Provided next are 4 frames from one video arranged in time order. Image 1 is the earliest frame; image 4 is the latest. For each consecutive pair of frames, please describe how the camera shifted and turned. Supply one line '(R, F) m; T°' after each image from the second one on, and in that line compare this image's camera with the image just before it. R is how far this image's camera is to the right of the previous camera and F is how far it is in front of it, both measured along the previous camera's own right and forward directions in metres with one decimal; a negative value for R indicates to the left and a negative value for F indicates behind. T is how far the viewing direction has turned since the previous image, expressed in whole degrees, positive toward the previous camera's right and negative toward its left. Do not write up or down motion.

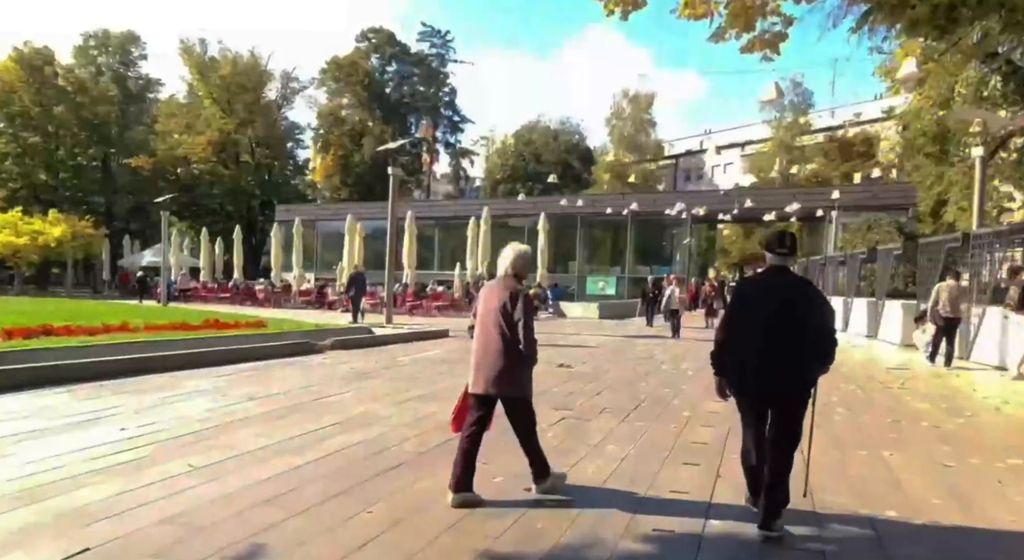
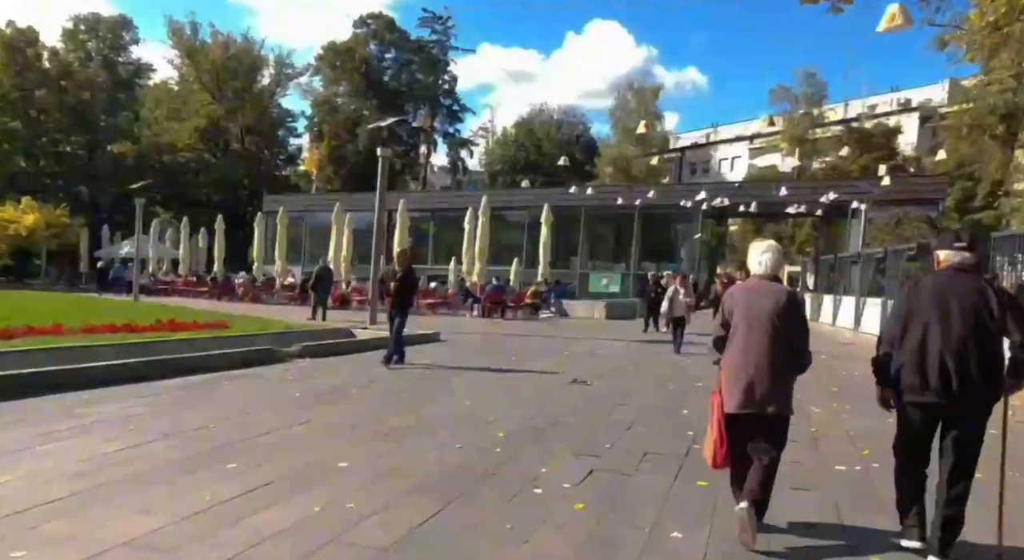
(-0.1, +2.4) m; 0°
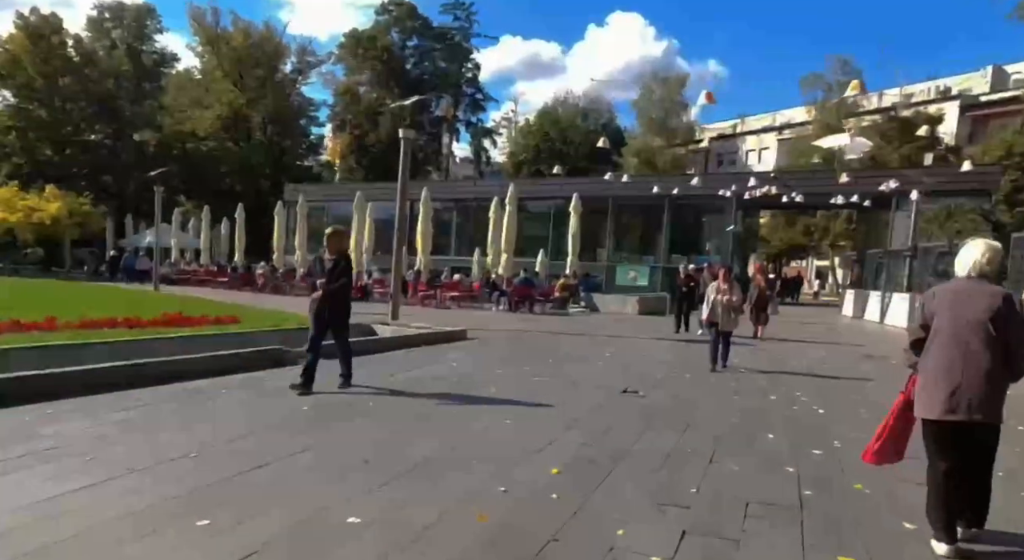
(-0.2, +1.4) m; -1°
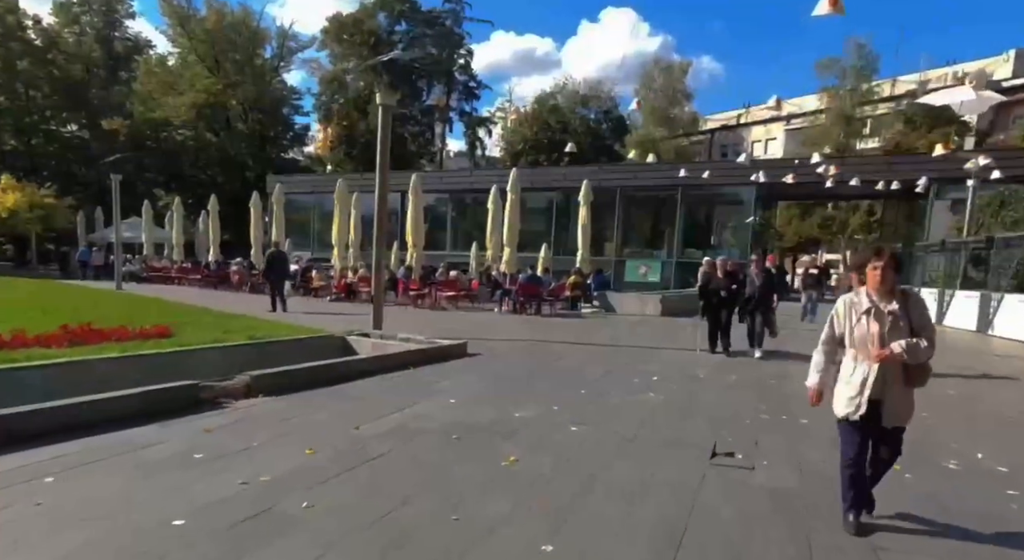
(-0.2, +3.3) m; 0°
